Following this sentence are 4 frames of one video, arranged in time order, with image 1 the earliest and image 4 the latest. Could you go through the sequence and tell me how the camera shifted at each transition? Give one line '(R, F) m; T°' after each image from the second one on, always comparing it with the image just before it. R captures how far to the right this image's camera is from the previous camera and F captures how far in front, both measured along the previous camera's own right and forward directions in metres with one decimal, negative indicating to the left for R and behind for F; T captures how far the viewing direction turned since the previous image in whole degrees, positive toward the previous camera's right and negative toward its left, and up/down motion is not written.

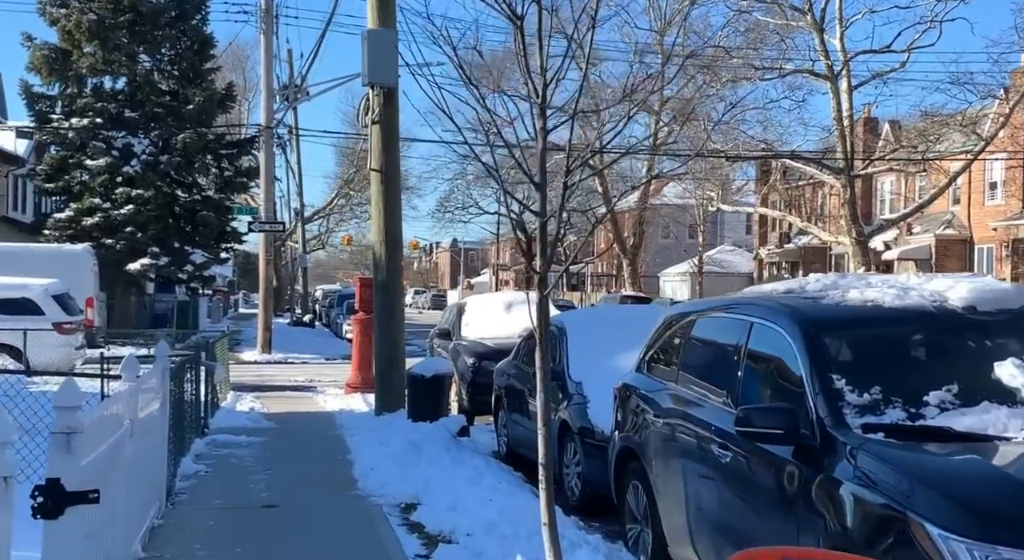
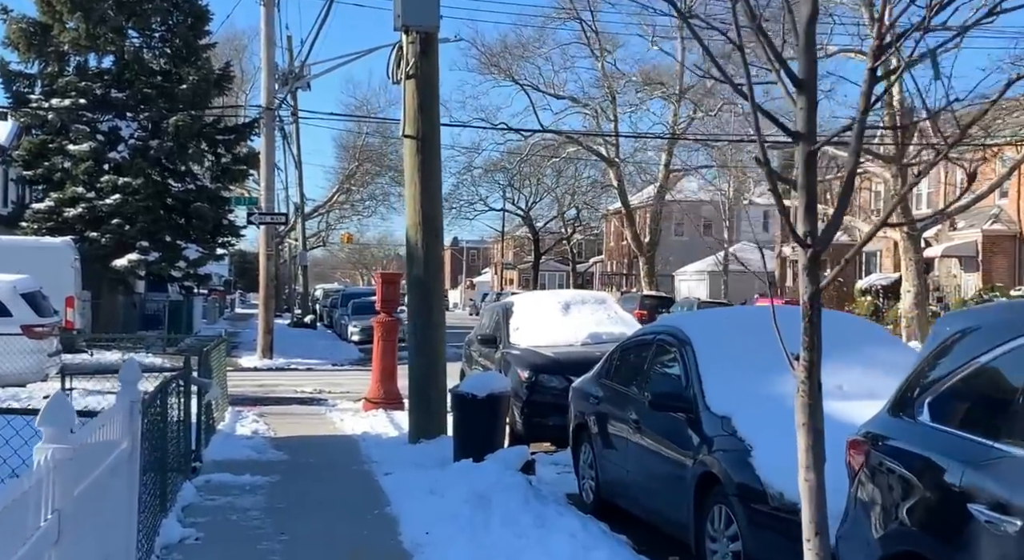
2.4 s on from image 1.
(-0.7, +2.5) m; 0°
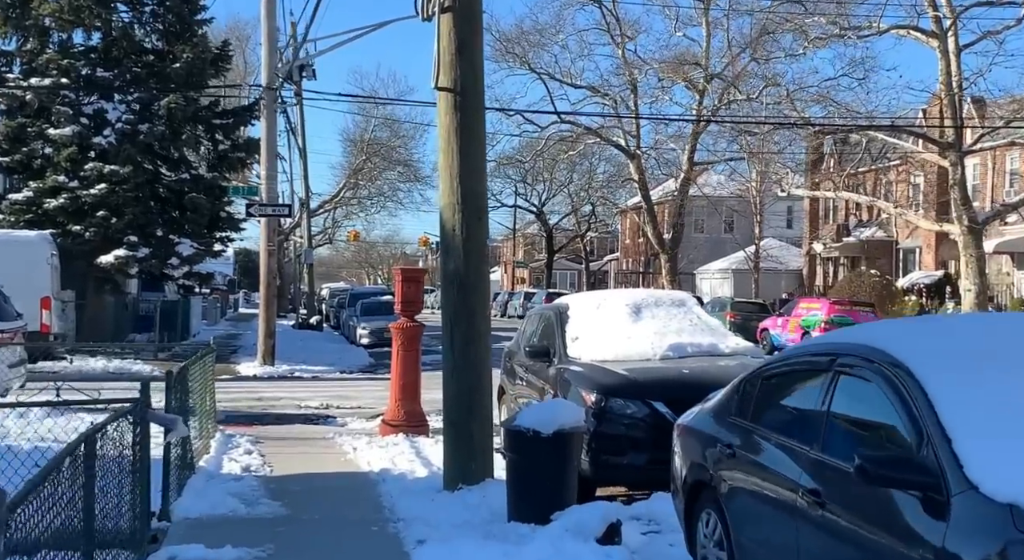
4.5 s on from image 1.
(-0.4, +2.4) m; 0°
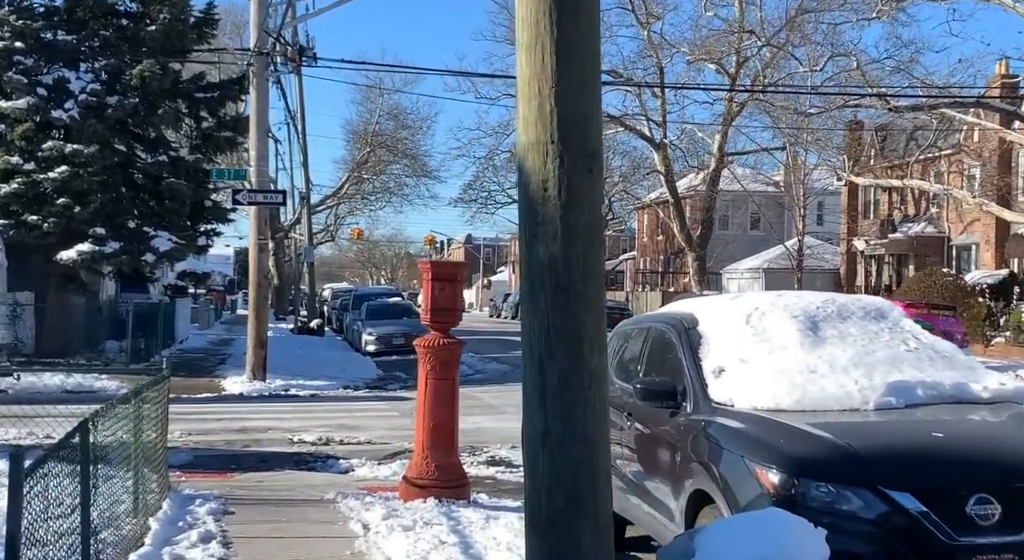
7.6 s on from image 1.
(-0.5, +3.4) m; 0°
